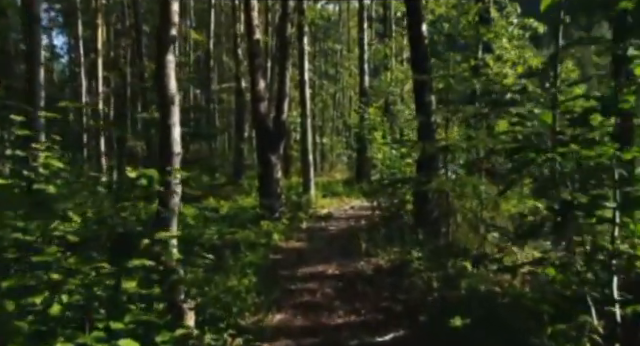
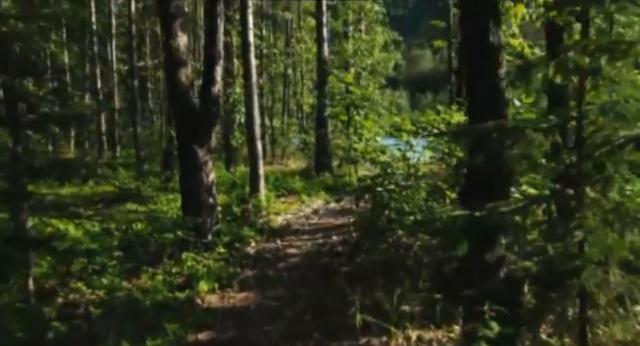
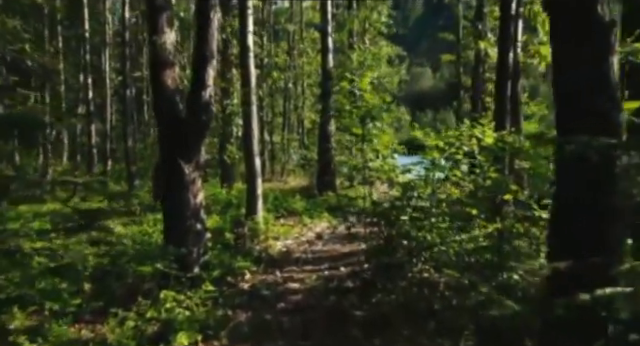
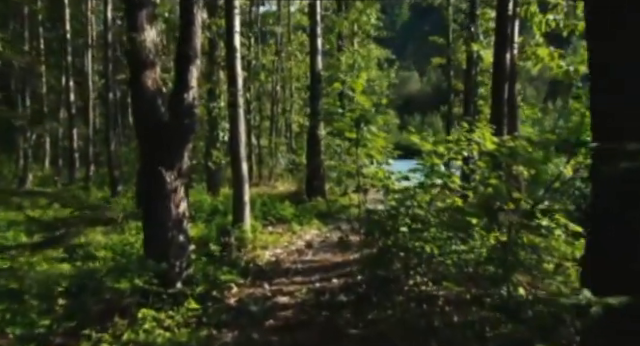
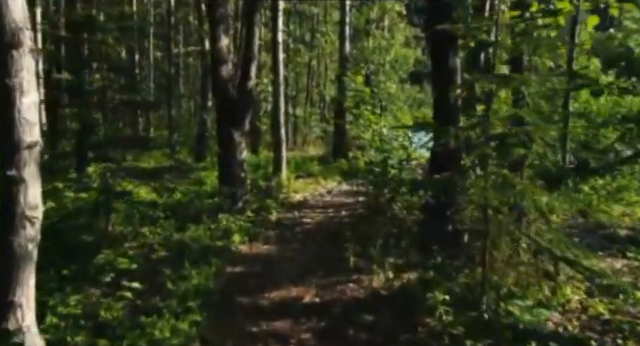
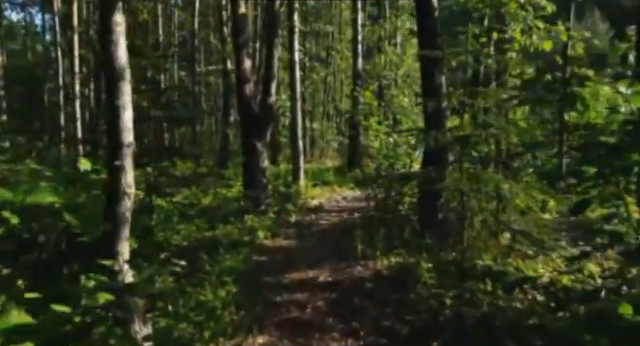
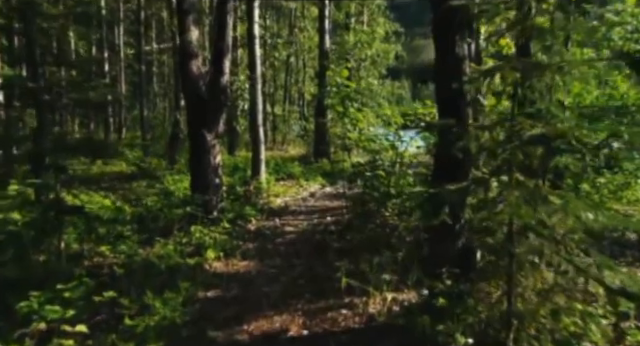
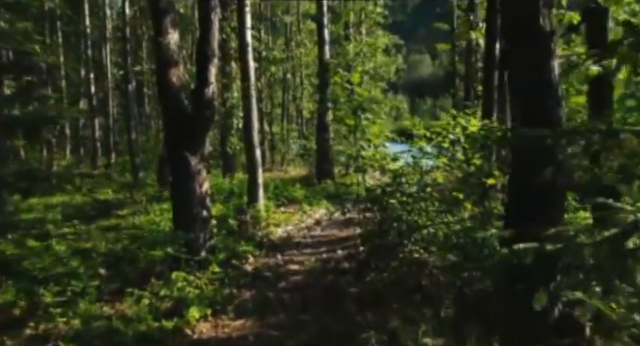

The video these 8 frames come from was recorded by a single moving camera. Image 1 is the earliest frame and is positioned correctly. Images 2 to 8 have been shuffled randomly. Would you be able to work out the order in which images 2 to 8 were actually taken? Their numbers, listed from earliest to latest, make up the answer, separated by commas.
6, 5, 7, 2, 8, 3, 4
